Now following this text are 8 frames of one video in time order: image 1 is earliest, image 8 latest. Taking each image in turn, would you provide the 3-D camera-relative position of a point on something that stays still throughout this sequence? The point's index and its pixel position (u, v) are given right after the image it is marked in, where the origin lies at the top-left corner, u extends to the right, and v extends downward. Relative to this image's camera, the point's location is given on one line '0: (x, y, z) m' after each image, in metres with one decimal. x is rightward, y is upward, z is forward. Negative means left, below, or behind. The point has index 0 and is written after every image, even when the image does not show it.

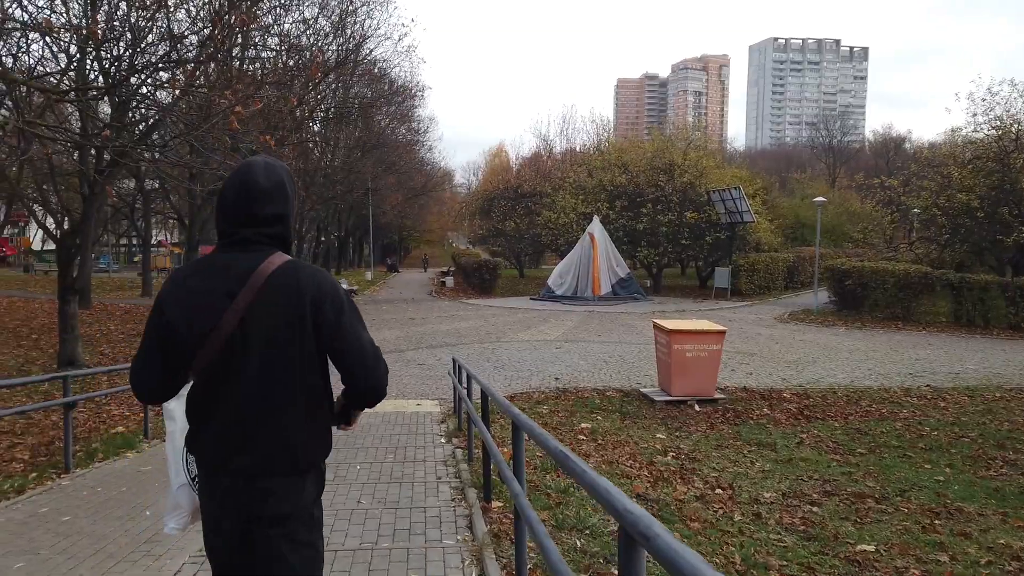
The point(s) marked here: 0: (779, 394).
0: (+3.8, -1.5, +9.9) m
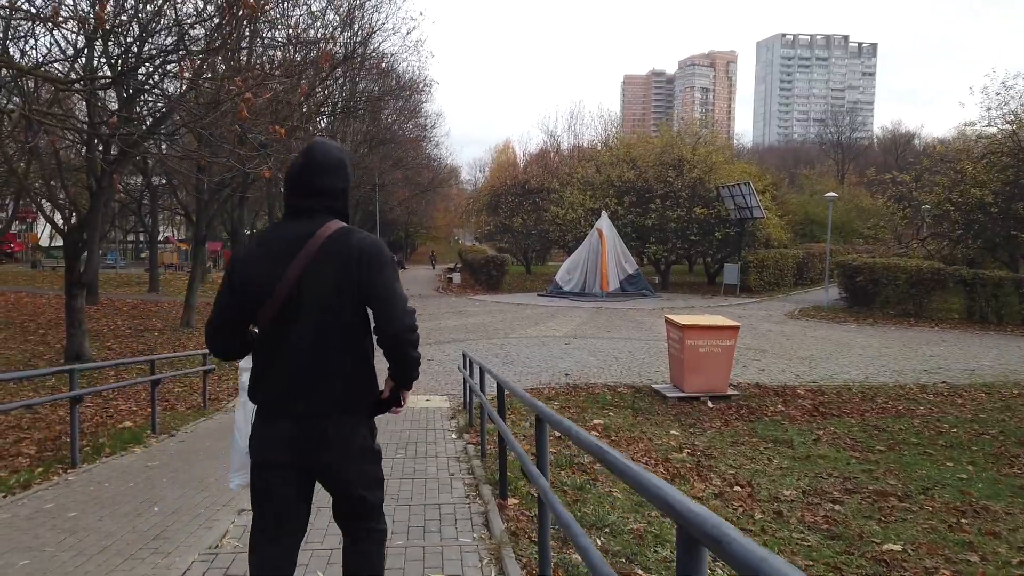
0: (+3.9, -1.4, +9.8) m
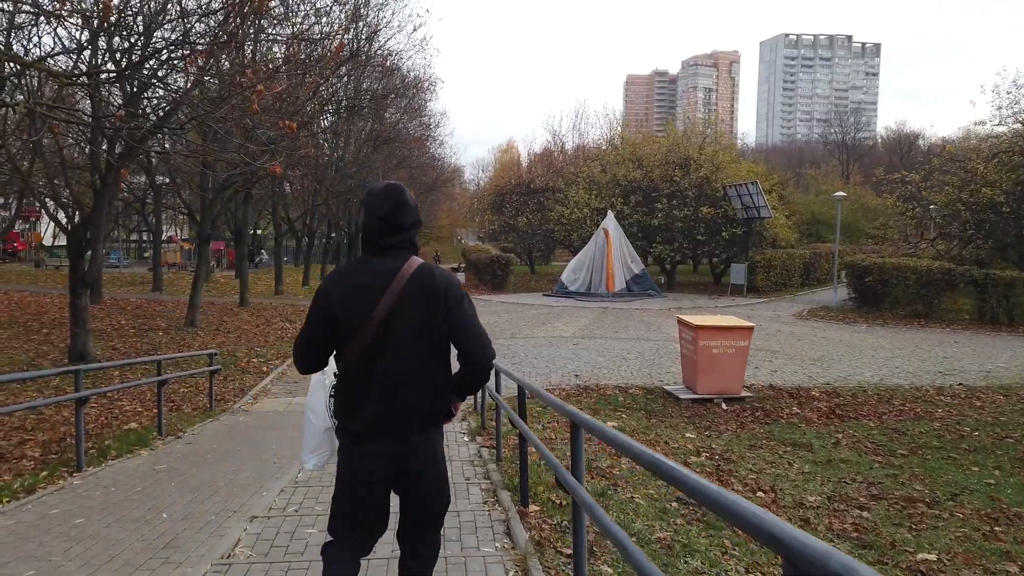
0: (+4.1, -1.4, +9.6) m
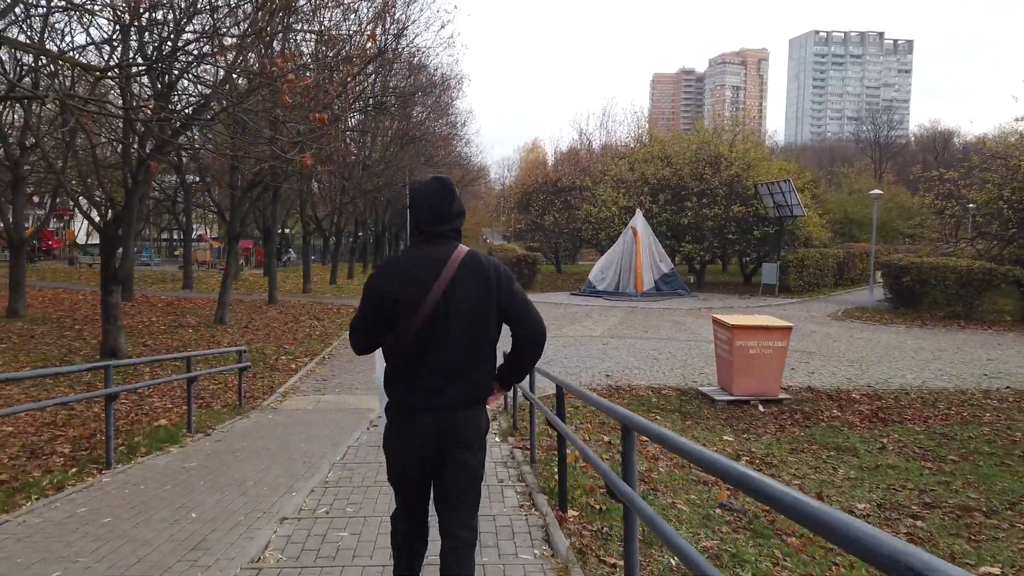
0: (+4.5, -1.4, +9.3) m
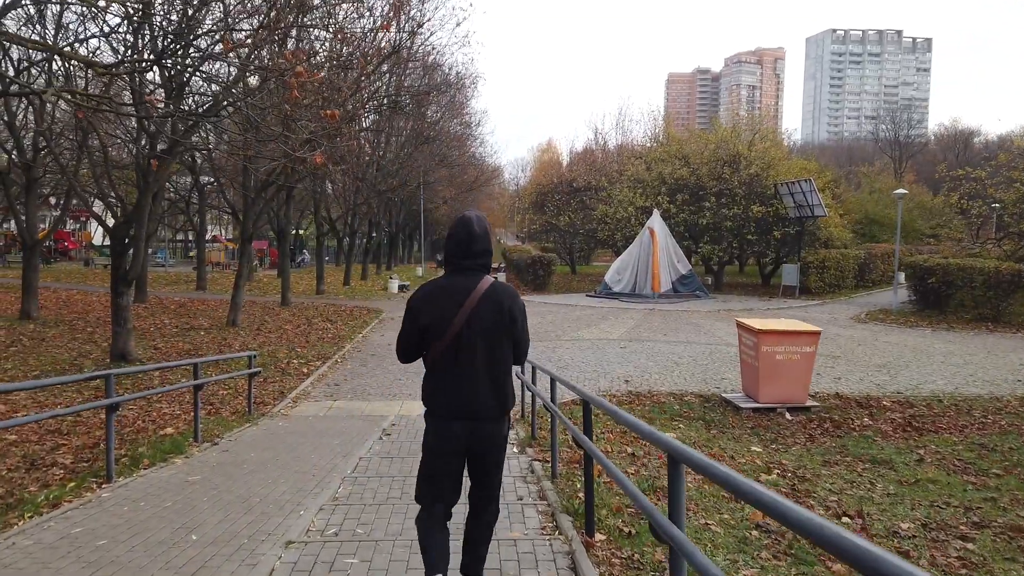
0: (+4.7, -1.5, +9.0) m
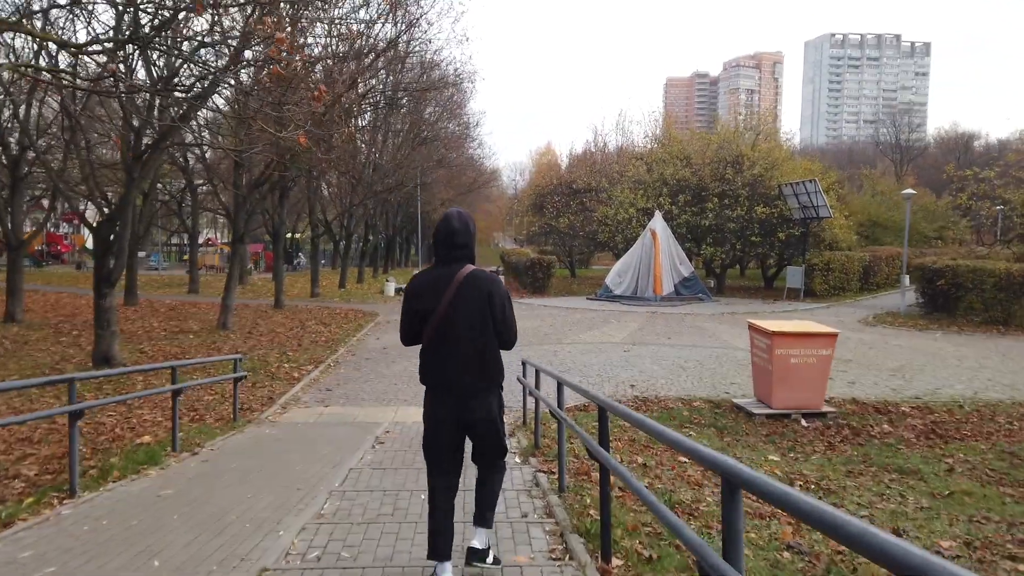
0: (+4.7, -1.5, +8.6) m
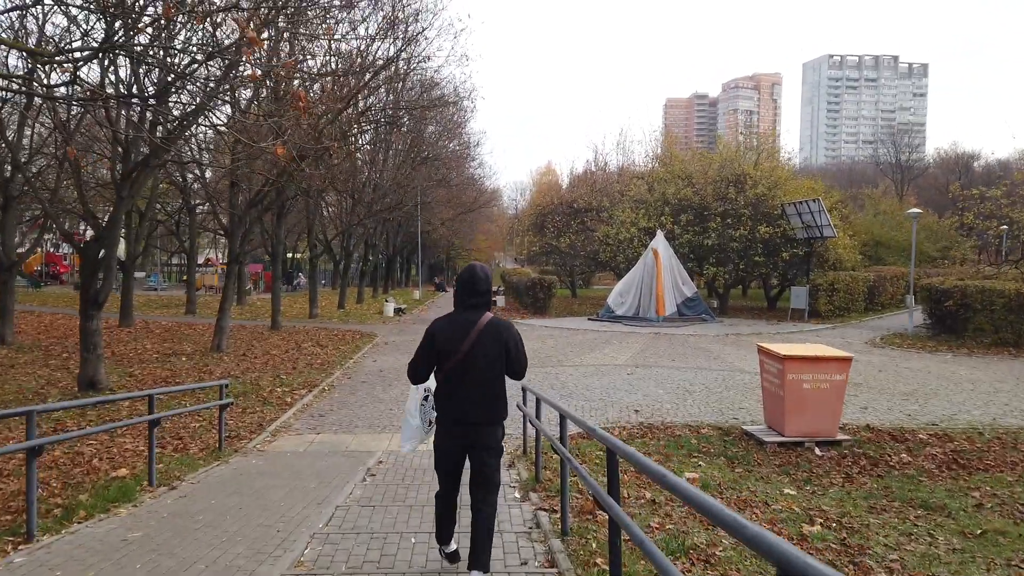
0: (+4.7, -1.7, +8.2) m
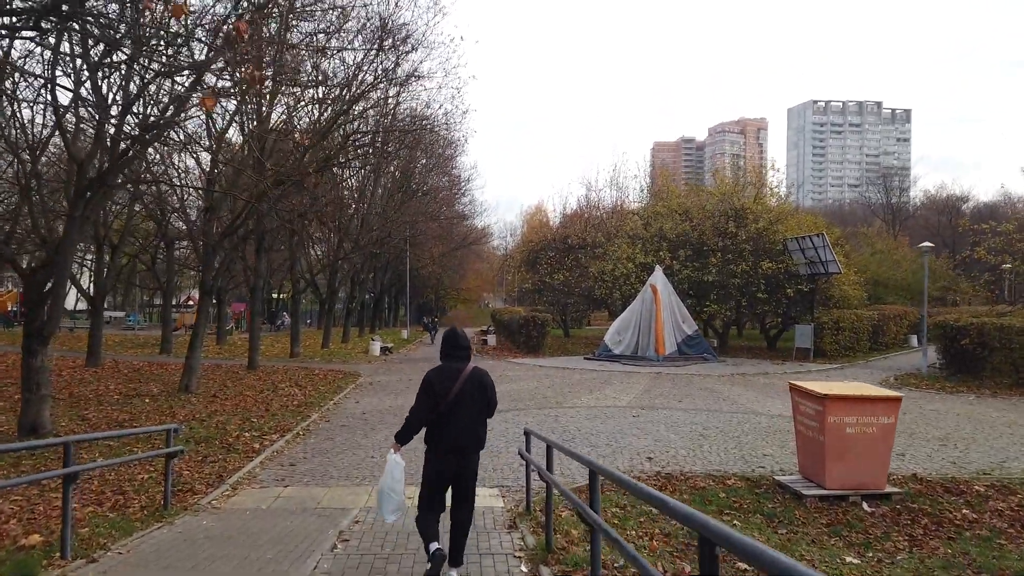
0: (+4.7, -2.0, +7.2) m
